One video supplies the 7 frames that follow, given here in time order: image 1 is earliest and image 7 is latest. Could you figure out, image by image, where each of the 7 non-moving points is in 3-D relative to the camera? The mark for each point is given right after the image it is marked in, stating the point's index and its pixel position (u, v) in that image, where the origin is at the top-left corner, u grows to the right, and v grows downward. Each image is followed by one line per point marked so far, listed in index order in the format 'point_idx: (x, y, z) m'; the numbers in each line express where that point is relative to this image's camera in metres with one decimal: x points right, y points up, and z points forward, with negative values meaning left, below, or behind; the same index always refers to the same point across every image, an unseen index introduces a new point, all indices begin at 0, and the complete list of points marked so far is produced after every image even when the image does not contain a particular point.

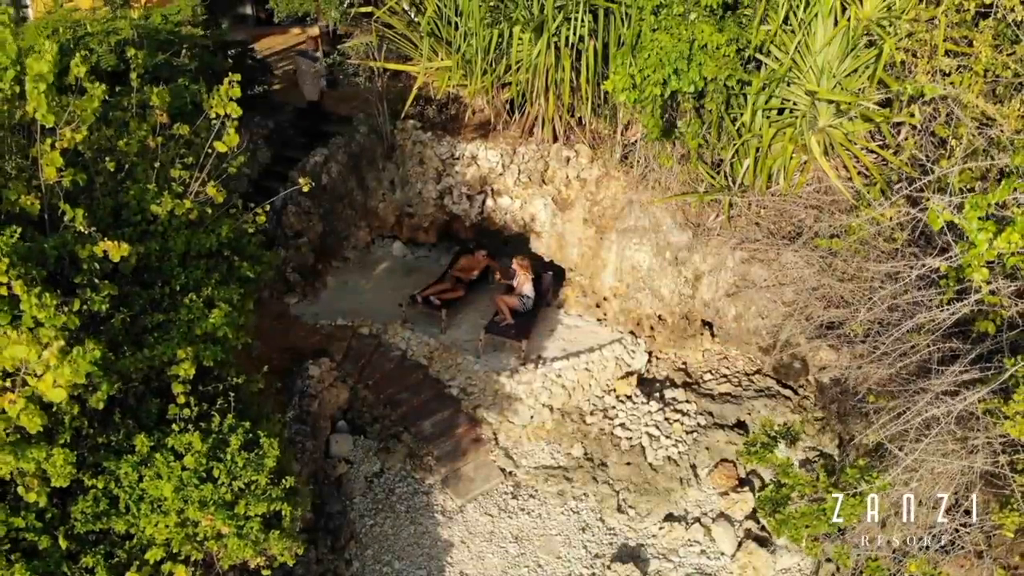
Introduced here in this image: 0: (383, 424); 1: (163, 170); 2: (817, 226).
0: (-1.5, -1.6, +8.6) m
1: (-2.5, +0.8, +5.2) m
2: (+3.0, +0.6, +7.2) m
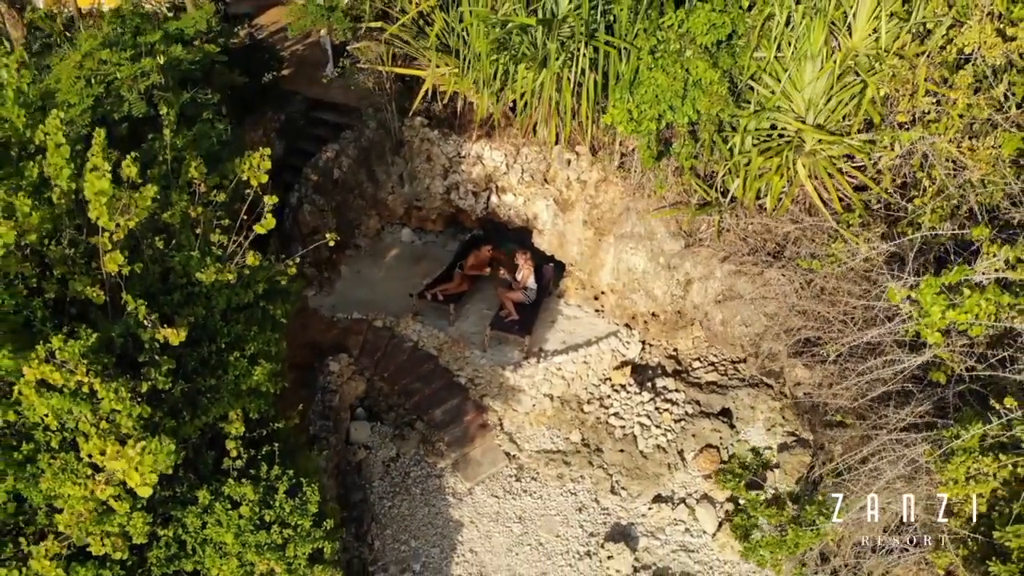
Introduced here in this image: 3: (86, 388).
0: (-1.5, -1.6, +9.4) m
1: (-2.4, +0.4, +5.7) m
2: (+3.1, +0.5, +7.7) m
3: (-2.6, -0.6, +4.4) m
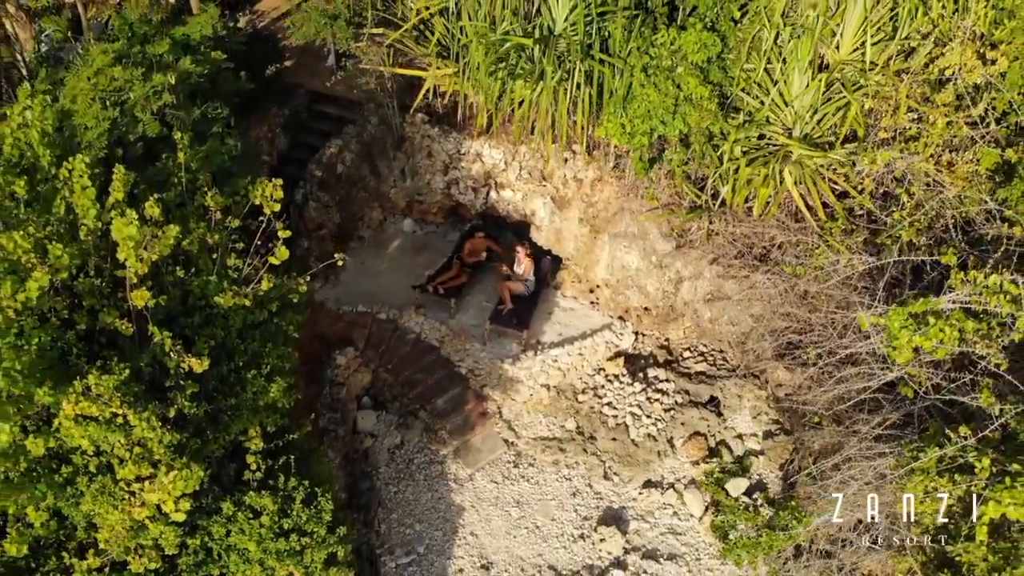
0: (-1.5, -1.6, +9.9) m
1: (-2.5, +0.2, +6.1) m
2: (+3.0, +0.4, +8.1) m
3: (-2.6, -0.9, +4.8) m
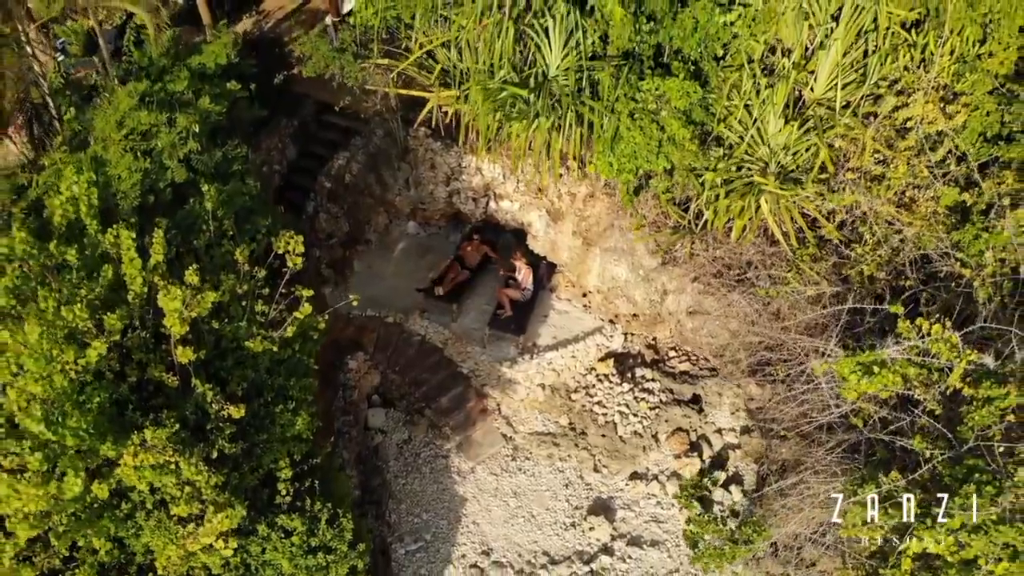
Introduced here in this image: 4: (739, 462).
0: (-1.5, -1.7, +10.7) m
1: (-2.5, -0.2, +6.8) m
2: (+3.0, +0.2, +8.8) m
3: (-2.7, -1.4, +5.6) m
4: (+3.2, -2.4, +10.0) m
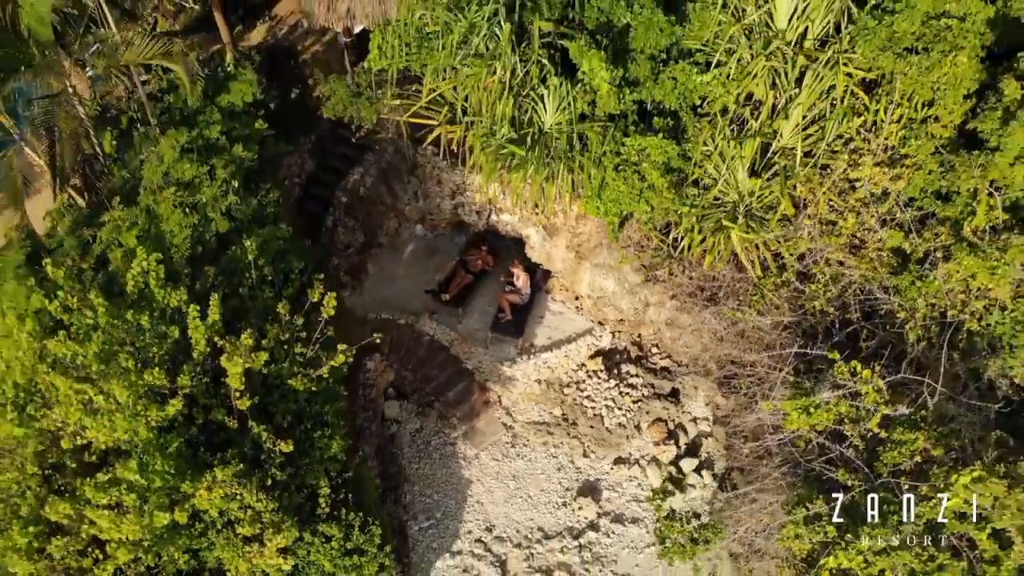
0: (-1.6, -1.8, +12.1) m
1: (-2.5, -0.7, +8.0) m
2: (+3.0, -0.2, +10.0) m
3: (-2.7, -2.0, +7.0) m
4: (+3.2, -2.6, +11.4) m
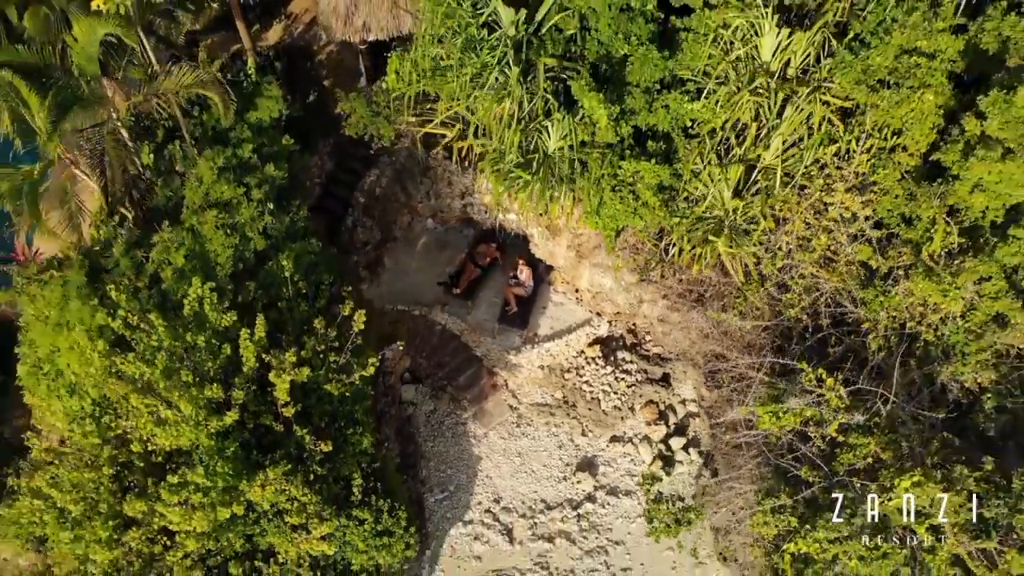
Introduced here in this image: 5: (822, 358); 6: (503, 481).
0: (-1.5, -1.7, +13.3) m
1: (-2.4, -0.9, +9.1) m
2: (+3.1, -0.2, +11.0) m
3: (-2.6, -2.3, +8.2) m
4: (+3.3, -2.6, +12.6) m
5: (+4.4, -1.0, +10.1) m
6: (-0.2, -3.5, +12.9) m
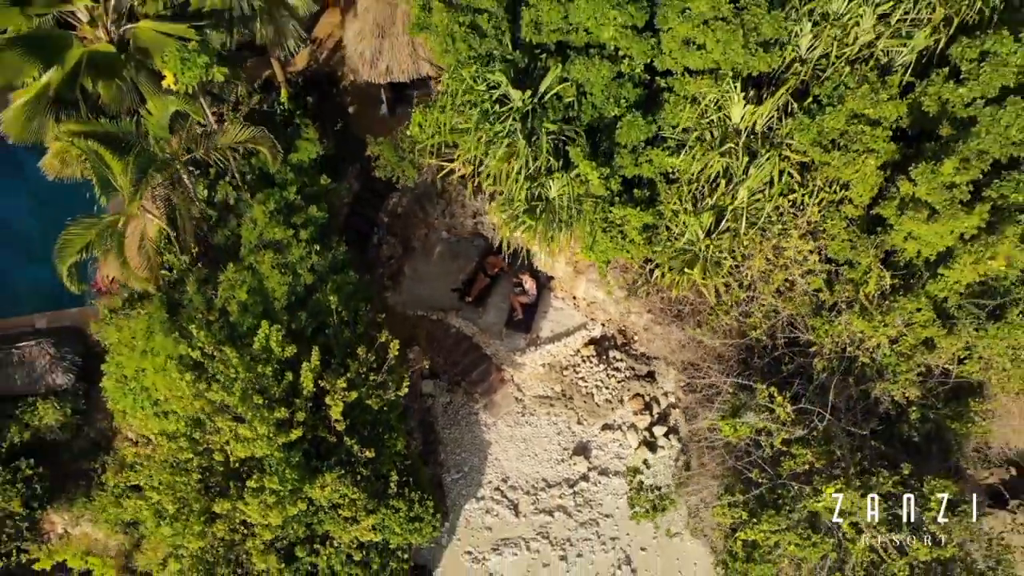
0: (-1.3, -1.9, +15.2) m
1: (-2.3, -1.4, +11.1) m
2: (+3.2, -0.6, +12.8) m
3: (-2.5, -2.9, +10.2) m
4: (+3.4, -2.8, +14.6) m
5: (+4.5, -1.4, +12.1) m
6: (-0.1, -3.7, +15.0) m
